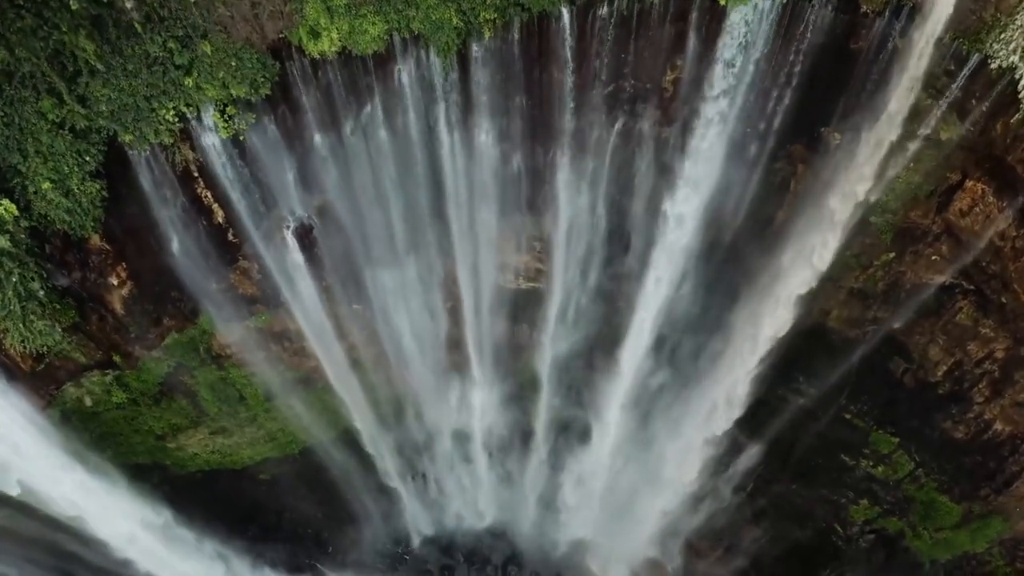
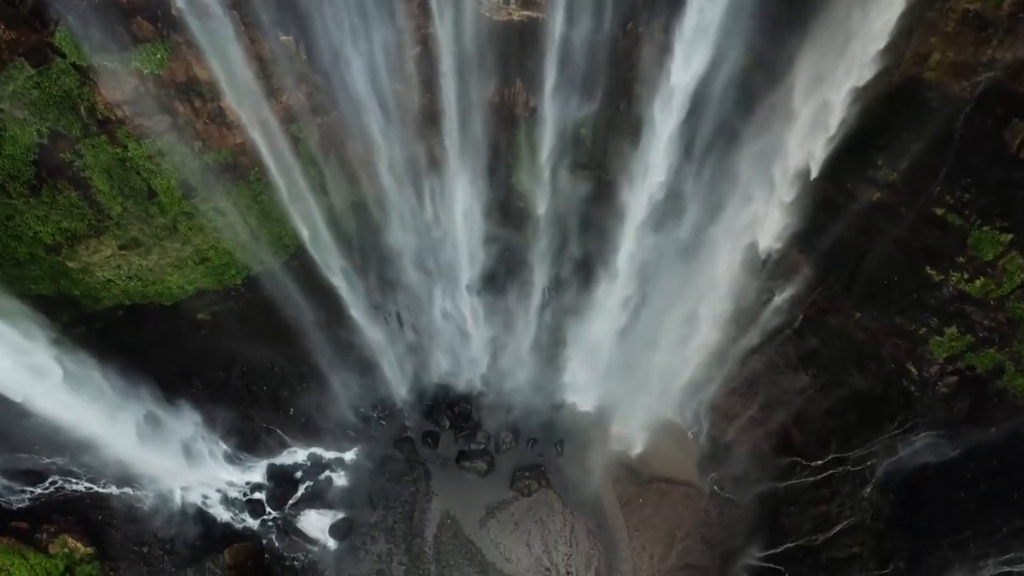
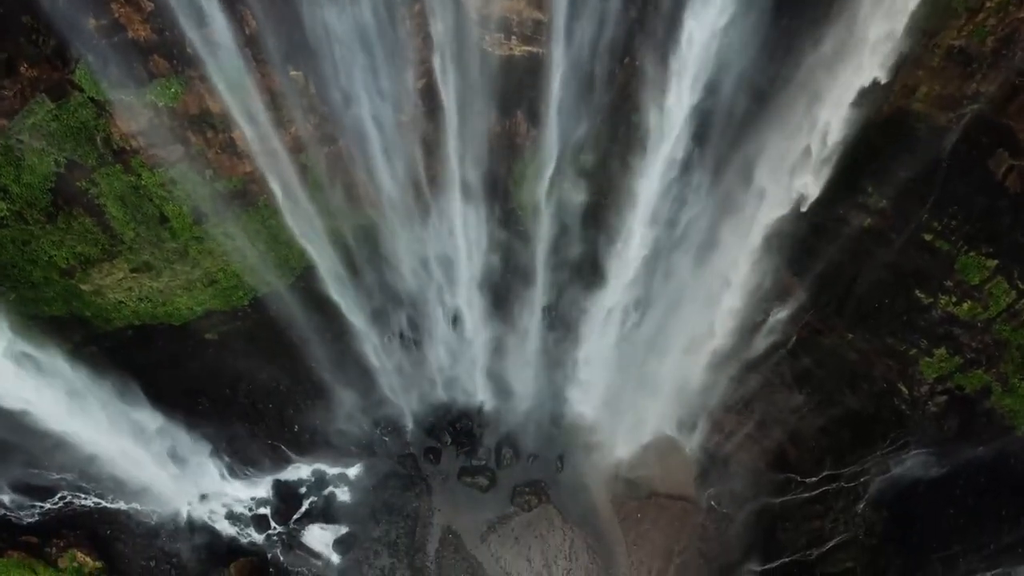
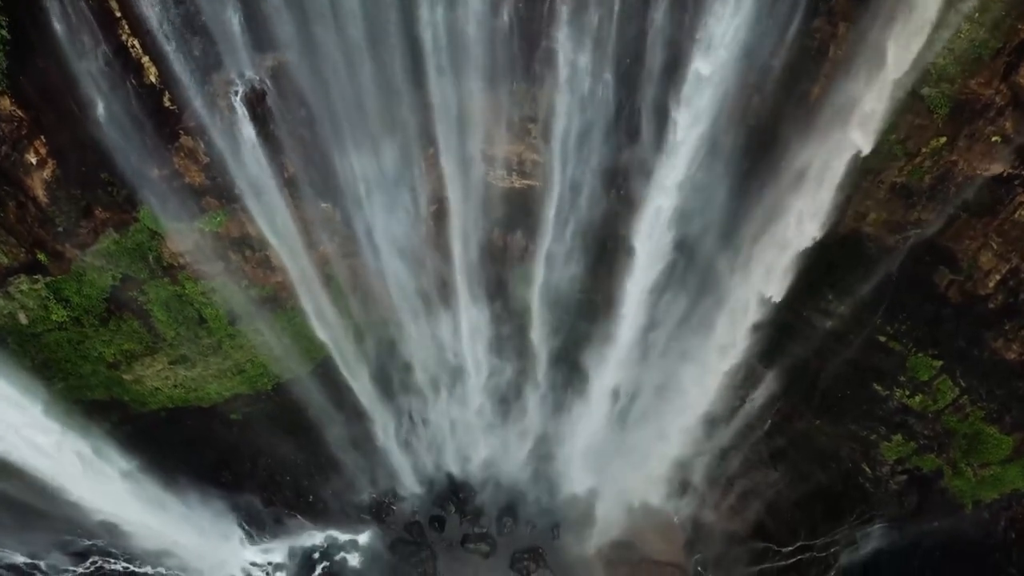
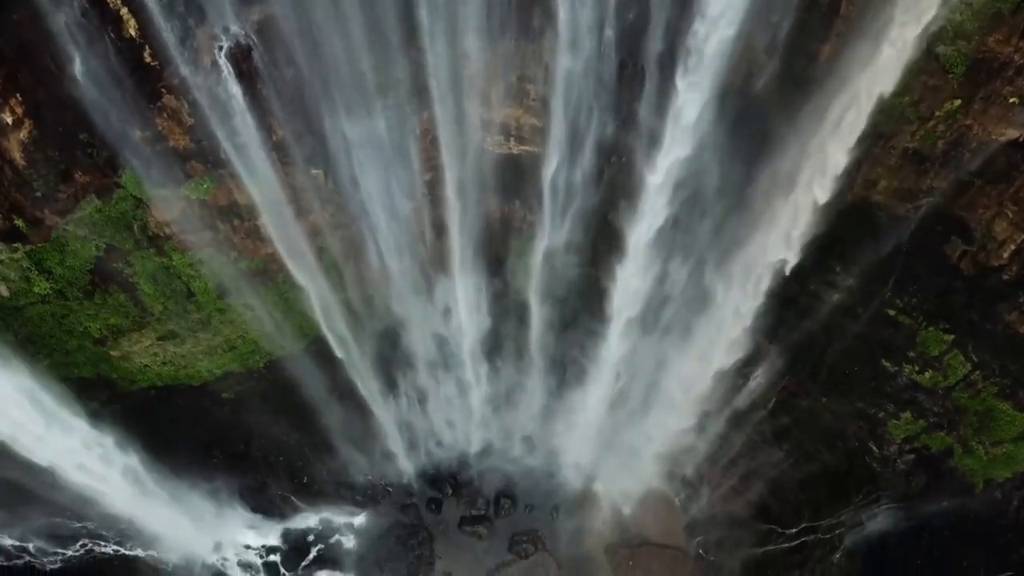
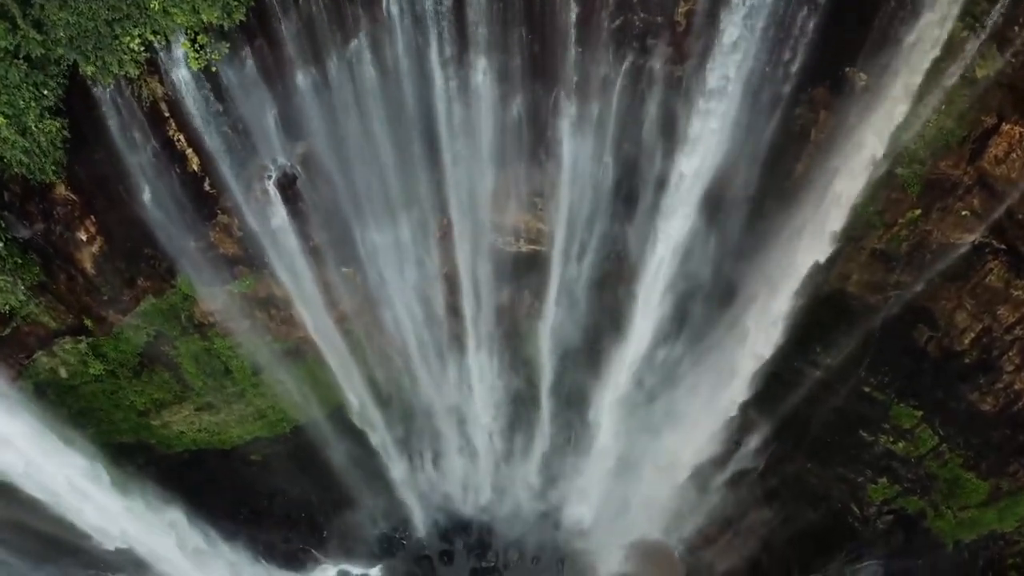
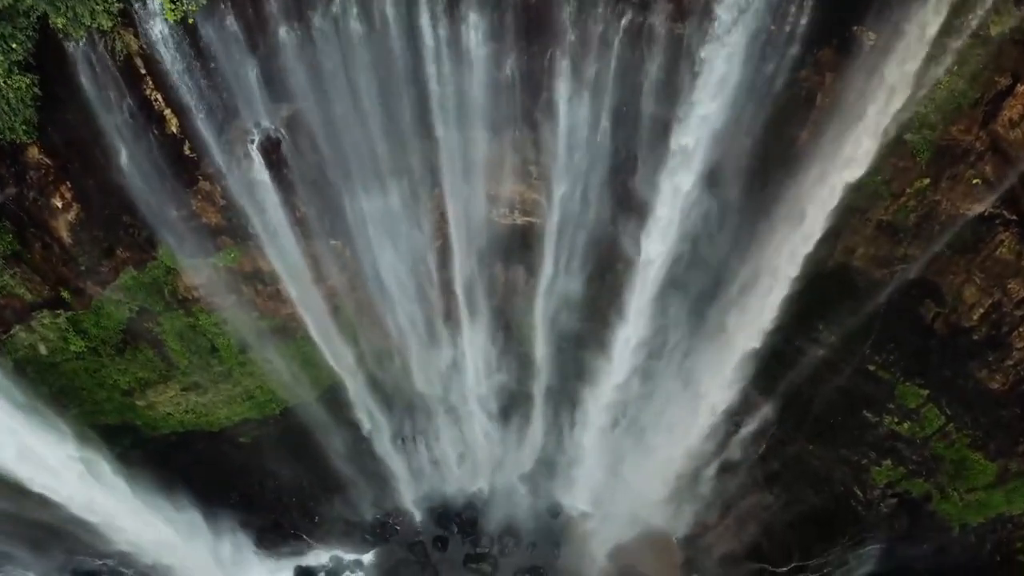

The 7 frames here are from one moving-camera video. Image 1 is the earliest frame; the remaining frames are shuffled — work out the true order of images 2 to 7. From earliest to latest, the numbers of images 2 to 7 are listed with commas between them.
6, 7, 4, 5, 3, 2
